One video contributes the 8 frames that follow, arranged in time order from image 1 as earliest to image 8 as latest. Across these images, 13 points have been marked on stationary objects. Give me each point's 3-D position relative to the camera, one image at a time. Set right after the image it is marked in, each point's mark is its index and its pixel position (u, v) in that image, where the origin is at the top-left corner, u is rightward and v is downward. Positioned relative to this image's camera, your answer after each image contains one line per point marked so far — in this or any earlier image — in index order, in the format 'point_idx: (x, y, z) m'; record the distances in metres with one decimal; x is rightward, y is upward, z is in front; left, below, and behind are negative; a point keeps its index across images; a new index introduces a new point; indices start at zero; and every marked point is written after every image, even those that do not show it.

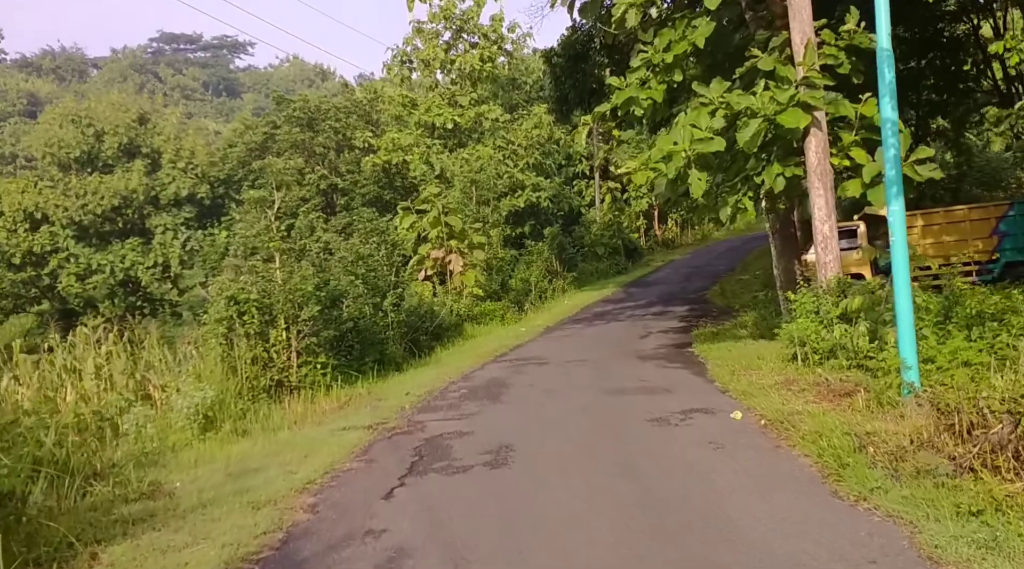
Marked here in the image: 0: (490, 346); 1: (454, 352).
0: (-0.4, -1.0, +16.9) m
1: (-0.9, -1.1, +16.5) m
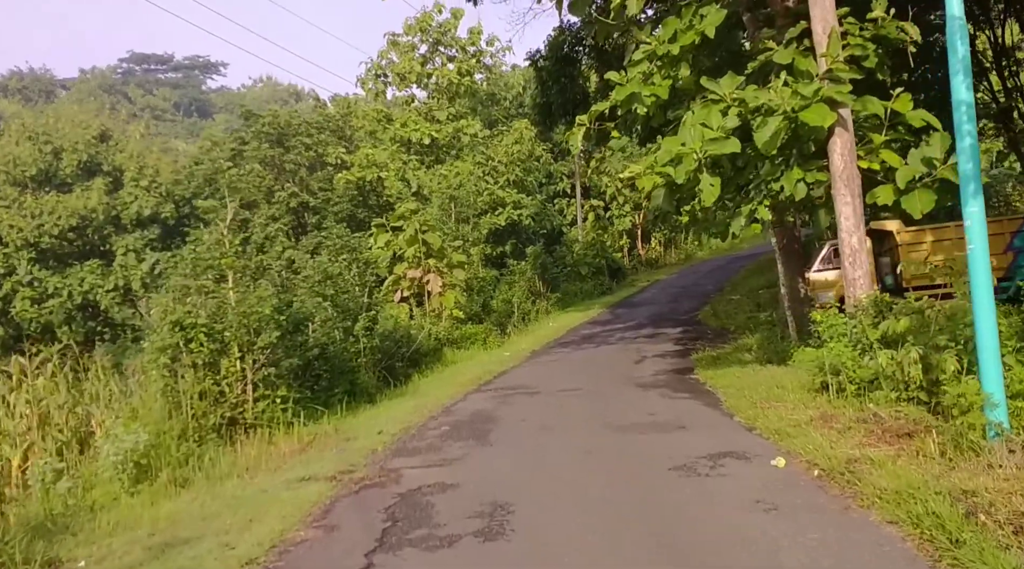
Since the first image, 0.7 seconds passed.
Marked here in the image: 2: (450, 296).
0: (-0.6, -1.3, +15.6) m
1: (-1.1, -1.4, +15.1) m
2: (-1.1, -0.2, +19.7) m
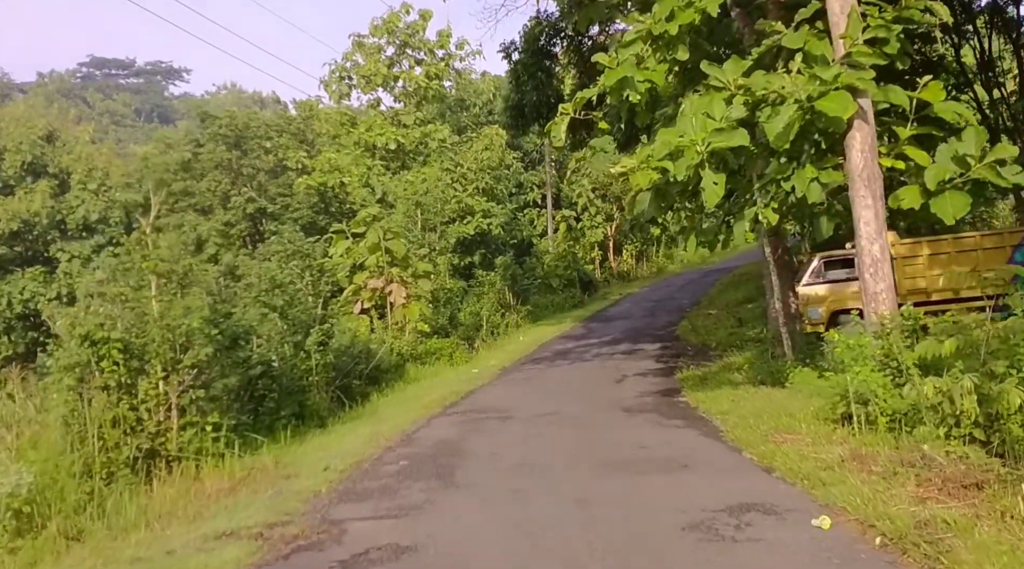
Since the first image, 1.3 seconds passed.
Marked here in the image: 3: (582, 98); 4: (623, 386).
0: (-1.0, -1.5, +14.2) m
1: (-1.5, -1.5, +13.8) m
2: (-1.6, -0.4, +18.4) m
3: (+0.6, +1.6, +8.8) m
4: (+1.4, -1.3, +13.4) m
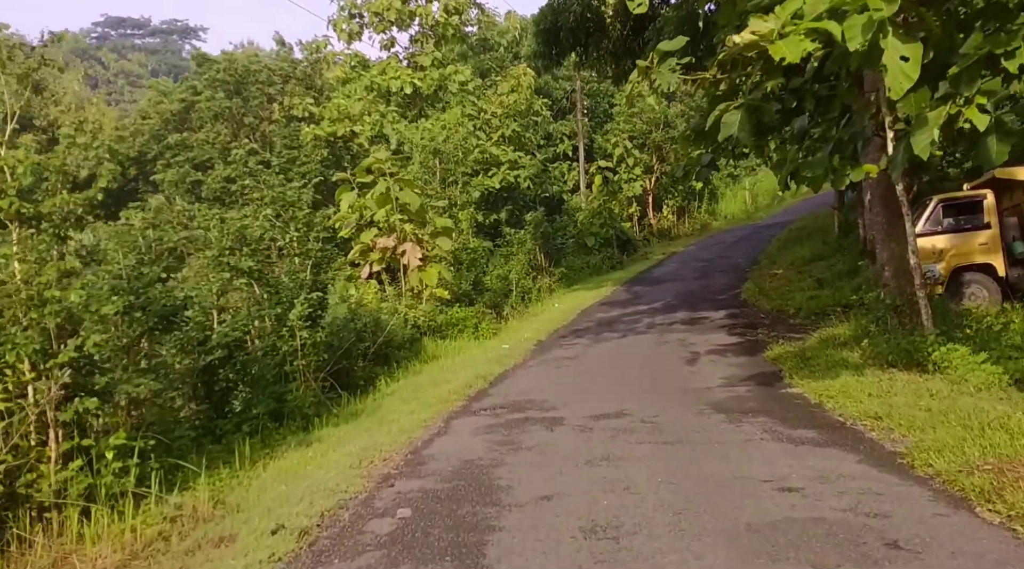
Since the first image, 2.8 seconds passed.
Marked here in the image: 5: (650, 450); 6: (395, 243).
0: (-0.6, -1.0, +11.3) m
1: (-1.1, -1.1, +10.8) m
2: (-1.1, +0.2, +15.4) m
3: (+0.9, +1.9, +5.7) m
4: (+1.8, -0.8, +10.4) m
5: (+0.8, -1.0, +6.2) m
6: (-1.7, +0.6, +15.4) m
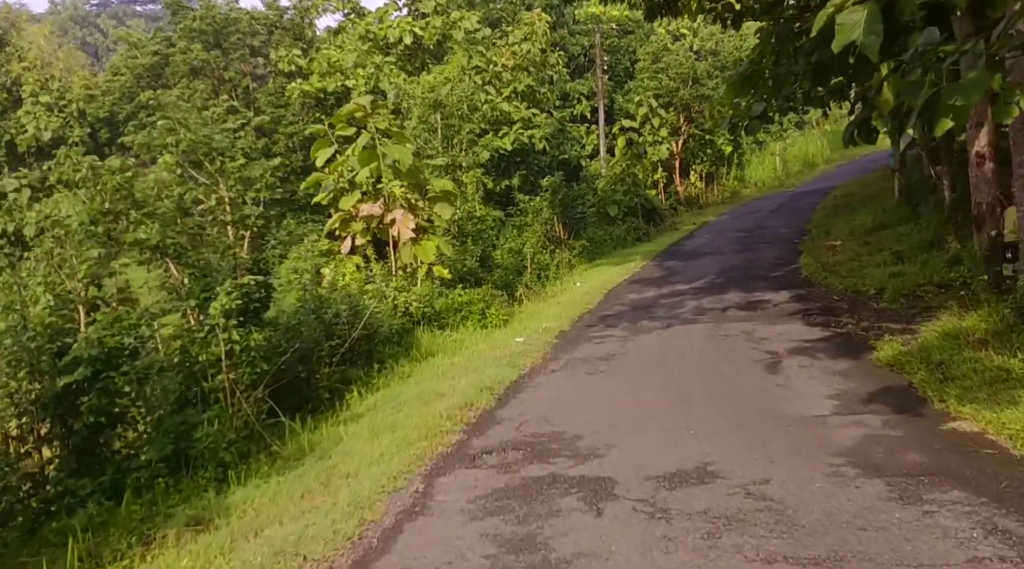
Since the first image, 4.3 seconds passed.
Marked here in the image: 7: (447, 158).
0: (-0.4, -0.8, +8.3) m
1: (-1.0, -0.9, +7.9) m
2: (-0.9, +0.5, +12.5) m
3: (+0.9, +1.9, +2.7) m
4: (+2.0, -0.7, +7.5) m
5: (+0.9, -0.9, +3.3) m
6: (-1.5, +0.9, +12.5) m
7: (-1.0, +2.0, +17.2) m
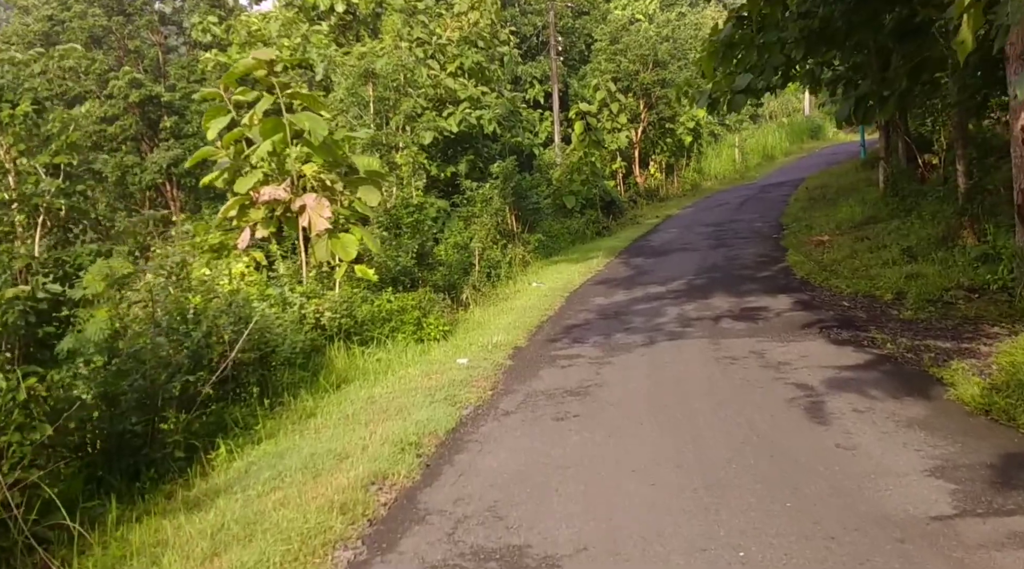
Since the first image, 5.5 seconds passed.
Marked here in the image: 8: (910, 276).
0: (-0.8, -0.9, +5.8) m
1: (-1.3, -1.0, +5.4) m
2: (-1.5, +0.5, +9.9) m
3: (+0.8, +1.8, +0.3) m
4: (+1.6, -0.7, +5.1) m
5: (+0.8, -1.0, +0.8) m
6: (-2.1, +0.8, +9.9) m
7: (-1.8, +2.0, +14.6) m
8: (+4.4, +0.1, +11.8) m
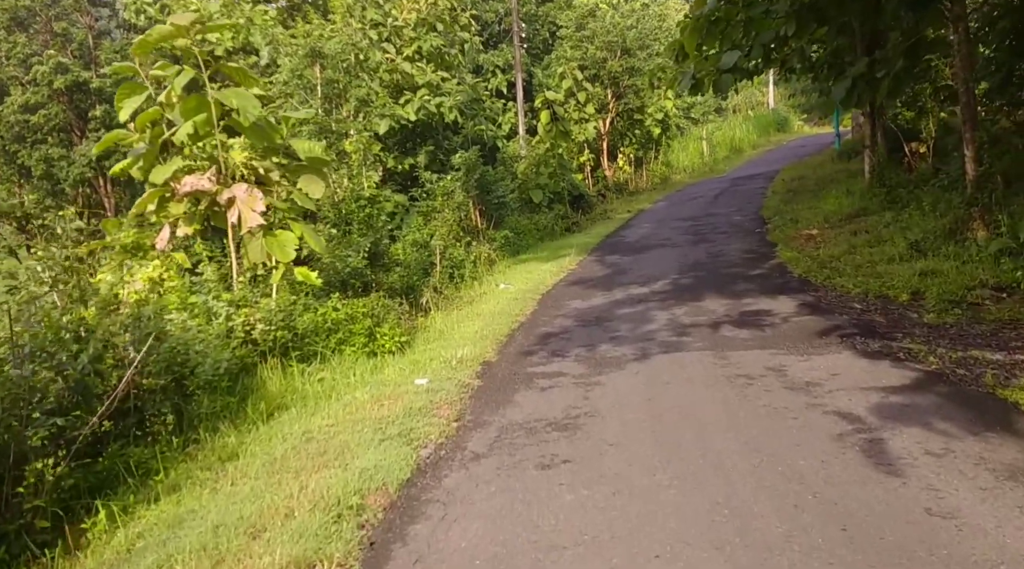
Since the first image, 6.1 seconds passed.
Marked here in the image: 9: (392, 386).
0: (-0.9, -0.9, +4.4) m
1: (-1.4, -1.0, +4.0) m
2: (-1.7, +0.4, +8.5) m
3: (+0.9, +1.8, -1.1) m
4: (+1.5, -0.8, +3.7) m
5: (+0.8, -1.0, -0.5) m
6: (-2.4, +0.8, +8.5) m
7: (-2.3, +2.0, +13.2) m
8: (+4.1, +0.1, +10.6) m
9: (-0.8, -0.7, +7.2) m
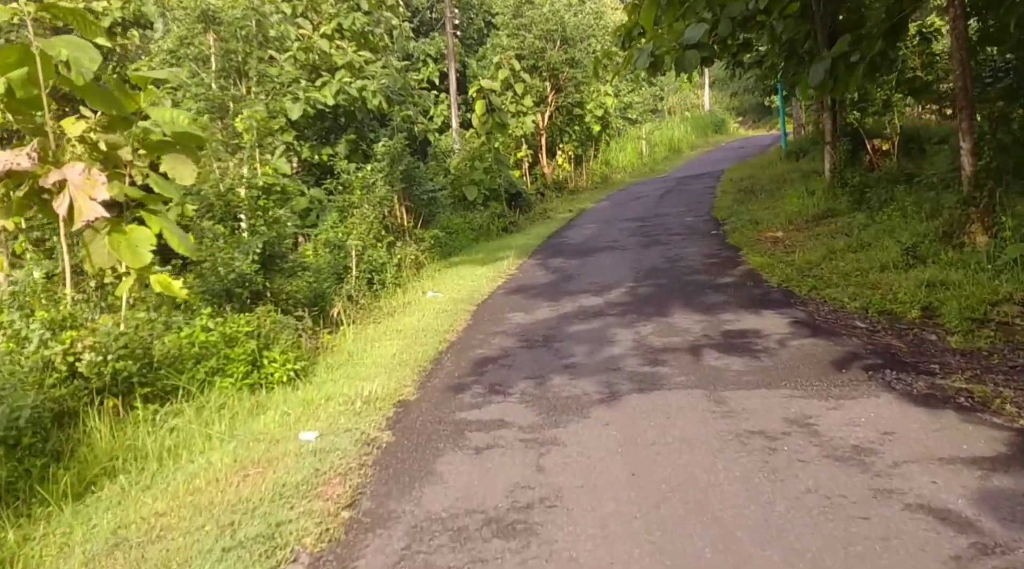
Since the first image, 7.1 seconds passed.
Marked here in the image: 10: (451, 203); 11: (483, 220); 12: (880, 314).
0: (-1.1, -1.0, +2.4) m
1: (-1.6, -1.1, +1.9) m
2: (-2.2, +0.3, +6.4) m
3: (+1.0, +1.7, -3.0) m
4: (+1.4, -0.9, +1.9) m
5: (+0.9, -1.1, -2.4) m
6: (-2.8, +0.7, +6.4) m
7: (-3.0, +1.9, +11.1) m
8: (+3.5, 0.0, +8.9) m
9: (-1.2, -0.8, +5.2) m
10: (-1.1, +1.5, +19.3) m
11: (-0.5, +1.1, +18.2) m
12: (+2.9, -0.2, +8.3) m
